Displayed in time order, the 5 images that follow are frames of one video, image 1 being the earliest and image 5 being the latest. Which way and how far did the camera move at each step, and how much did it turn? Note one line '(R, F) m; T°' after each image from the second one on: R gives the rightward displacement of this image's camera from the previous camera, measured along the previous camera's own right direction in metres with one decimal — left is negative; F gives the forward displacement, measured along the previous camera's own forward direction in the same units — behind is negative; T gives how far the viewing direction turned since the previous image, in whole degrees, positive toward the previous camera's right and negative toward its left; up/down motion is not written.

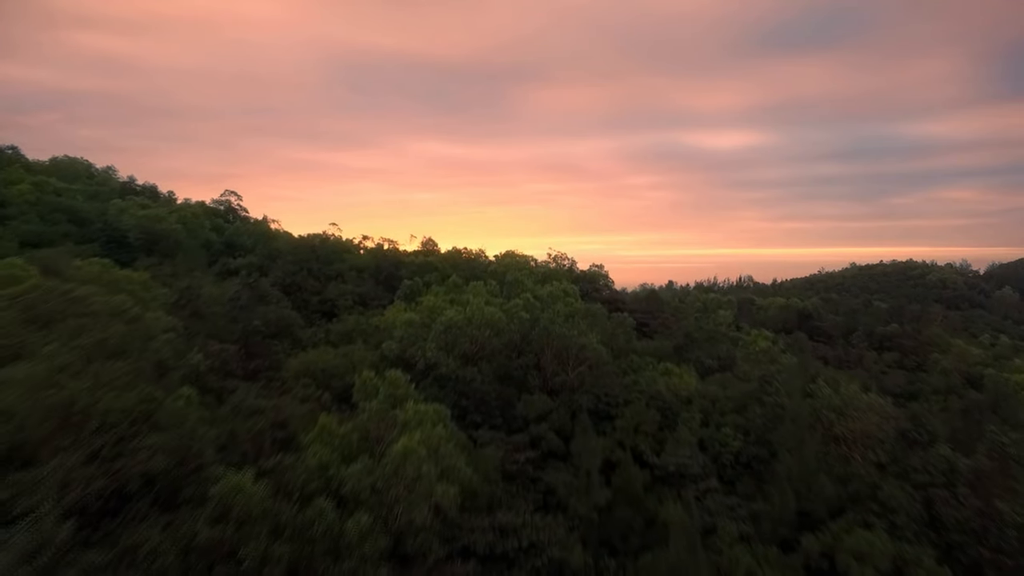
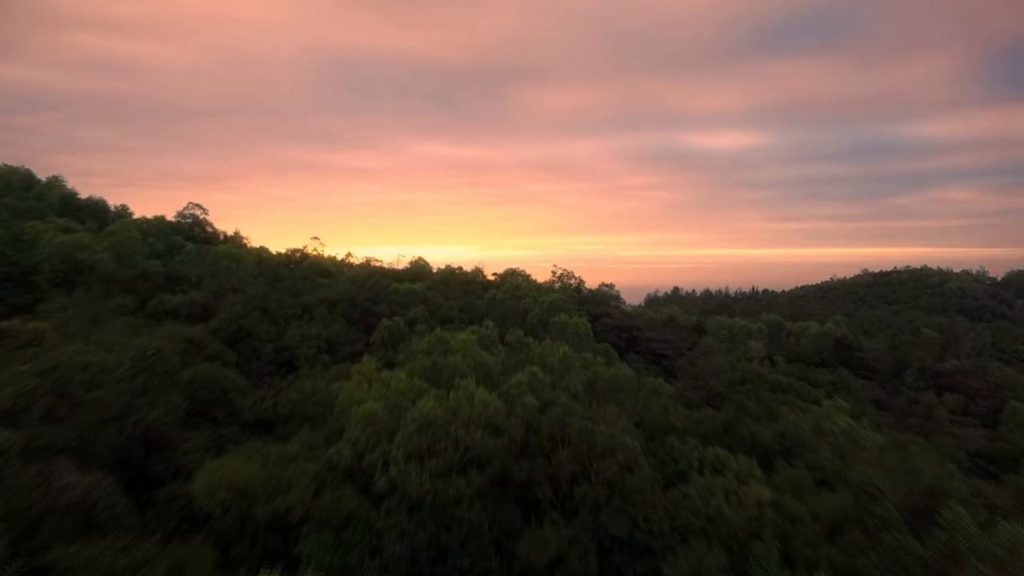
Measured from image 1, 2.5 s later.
(0.0, +4.6) m; 0°
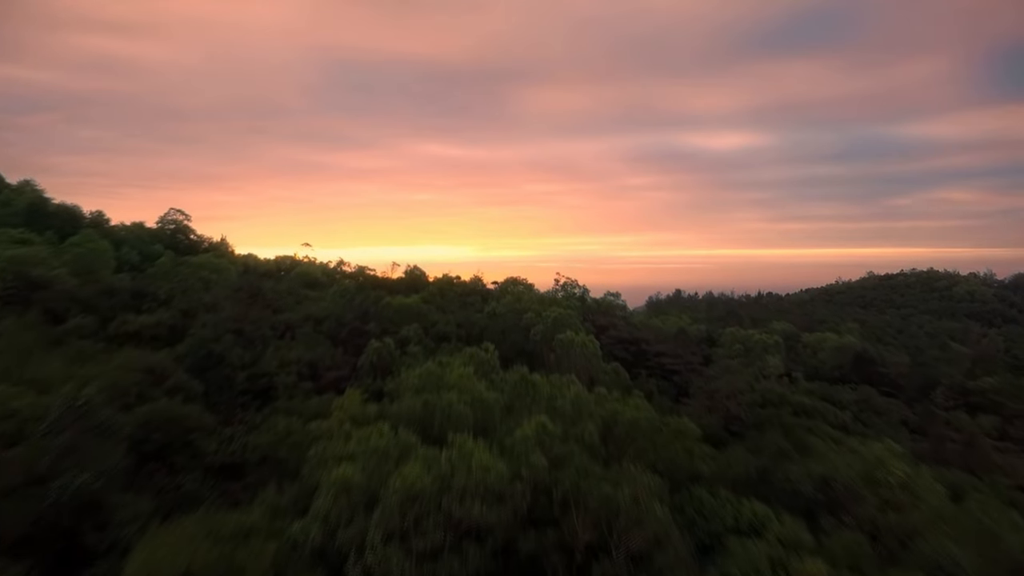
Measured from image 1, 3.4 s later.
(-0.1, +2.0) m; 0°
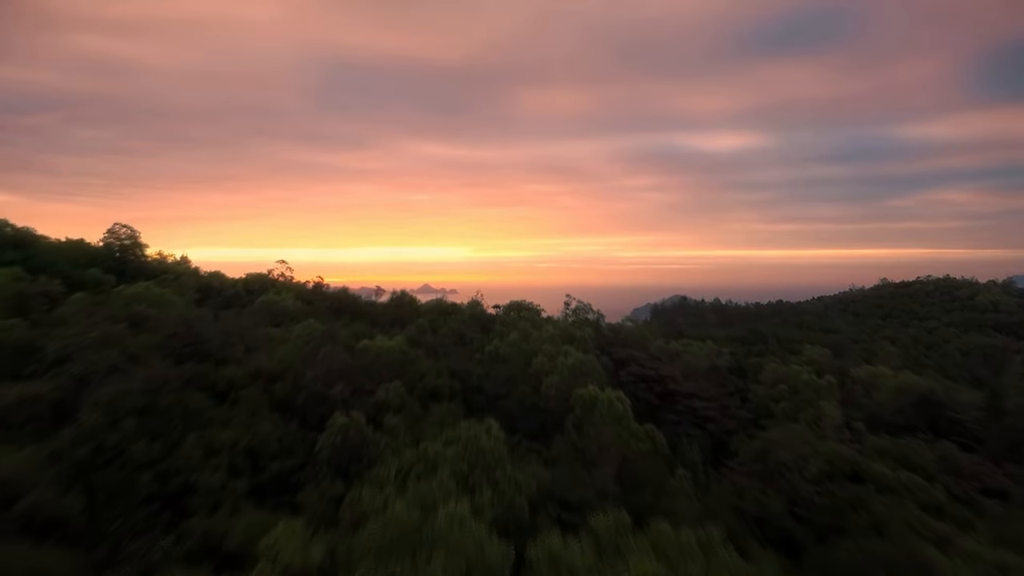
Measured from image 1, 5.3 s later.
(-0.2, +5.0) m; 0°
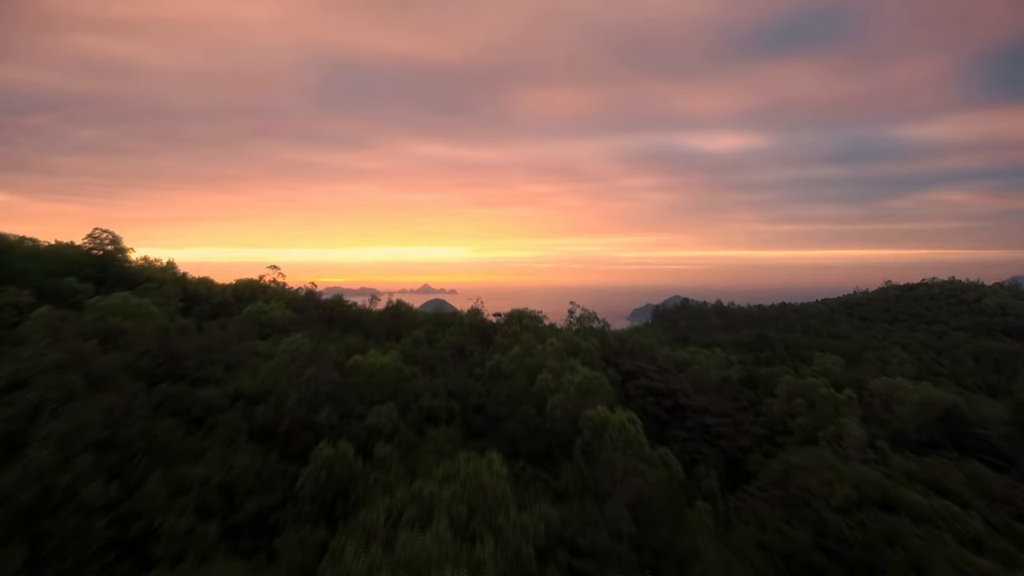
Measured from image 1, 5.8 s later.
(-0.1, +1.5) m; 0°
